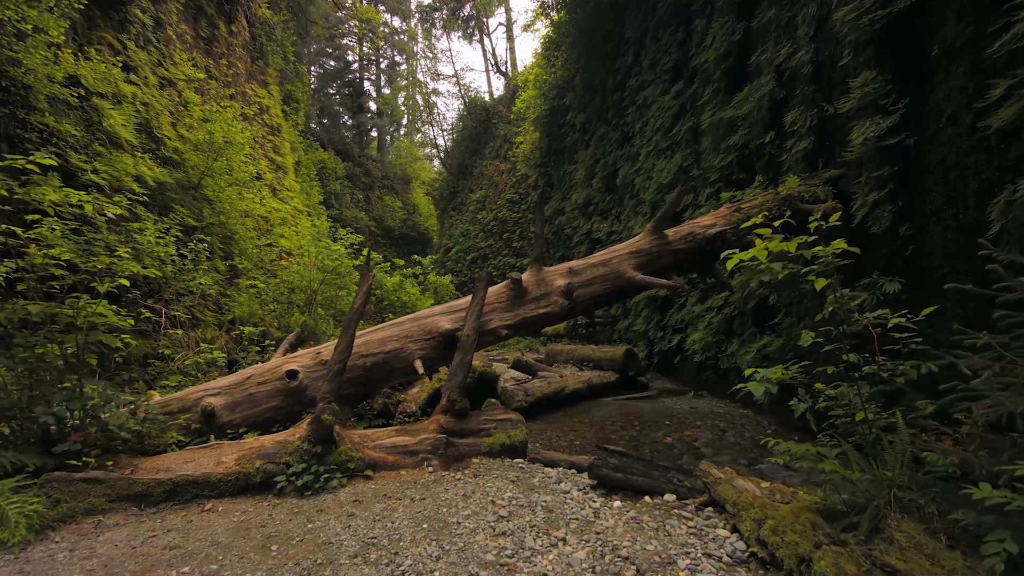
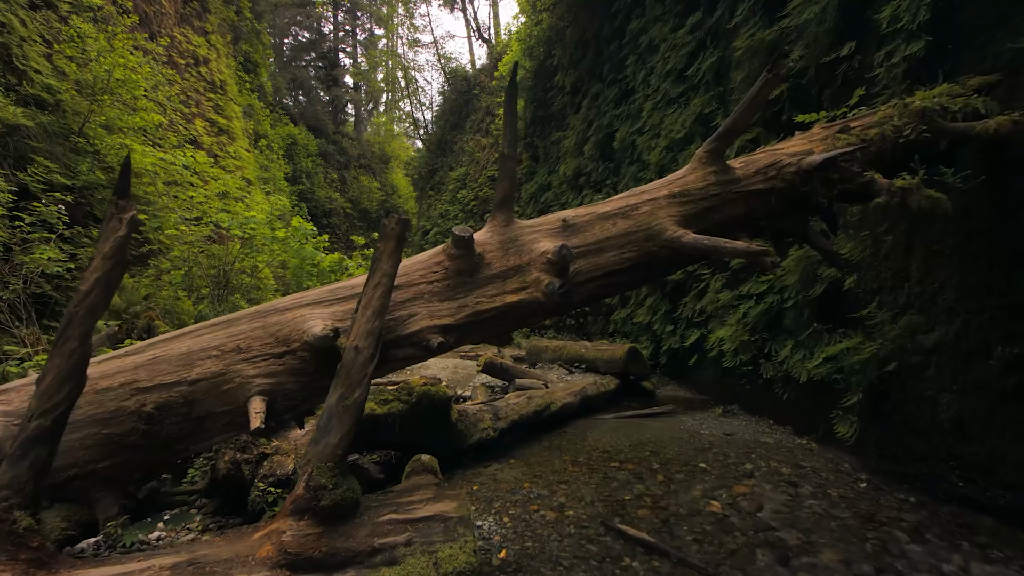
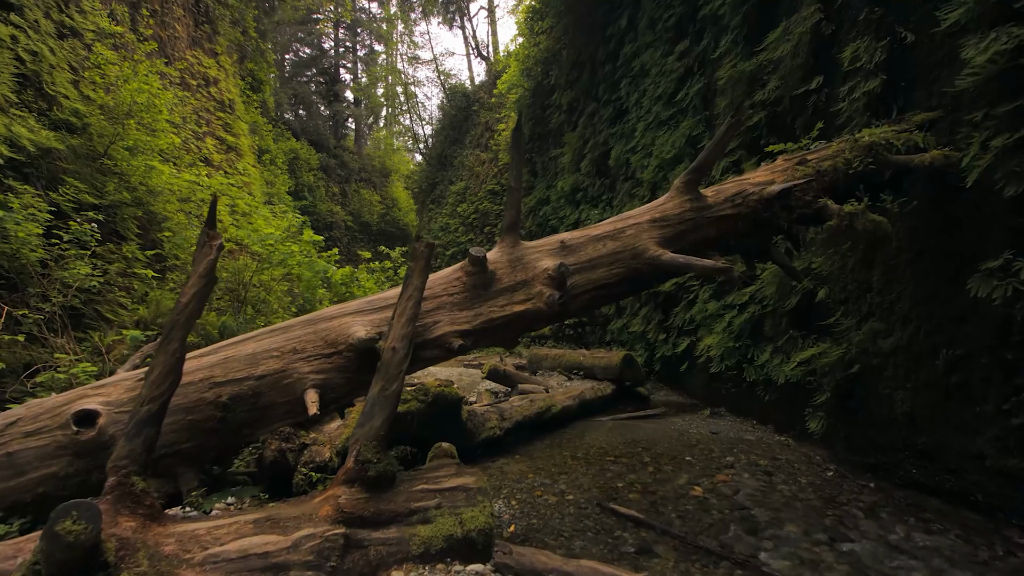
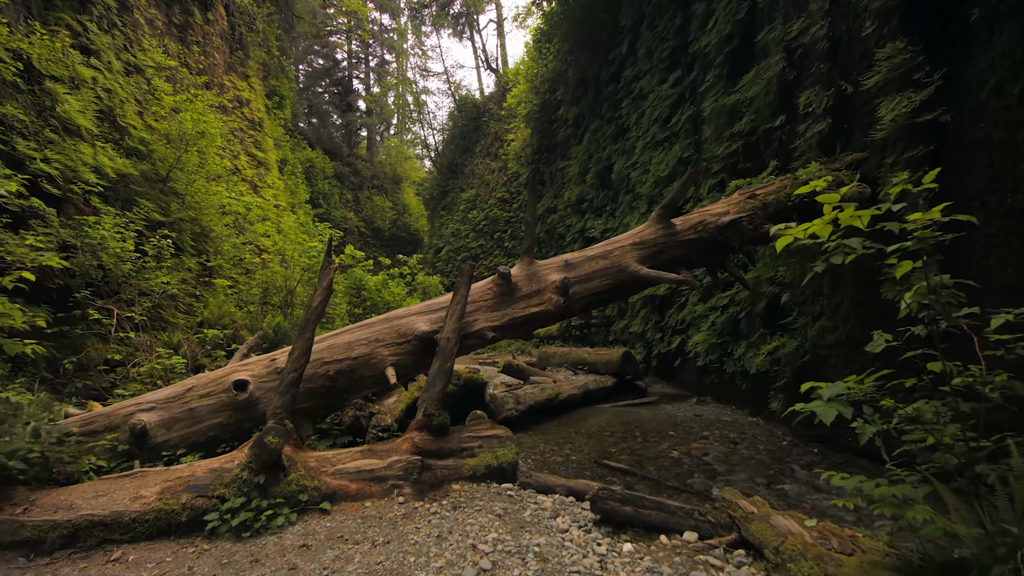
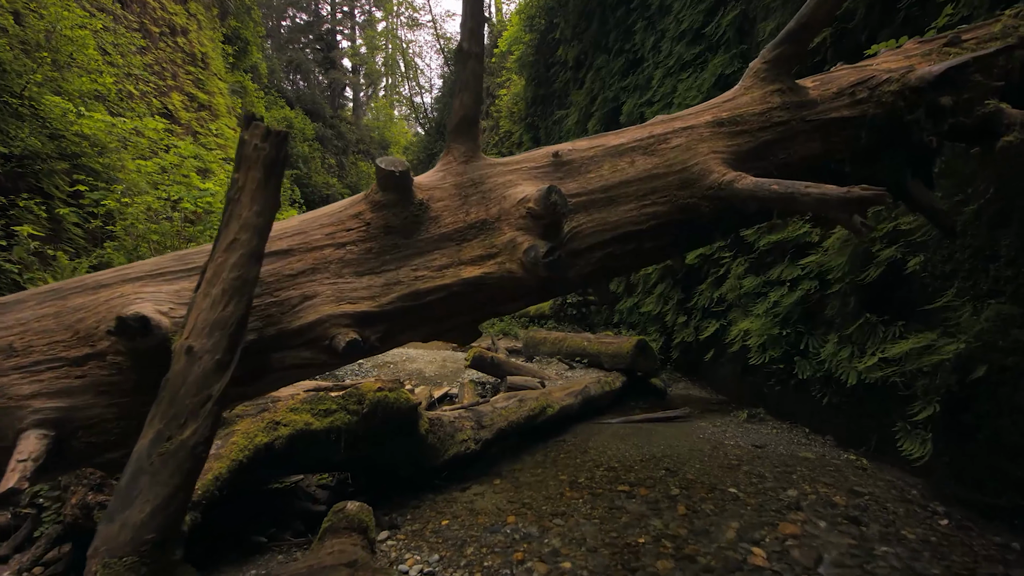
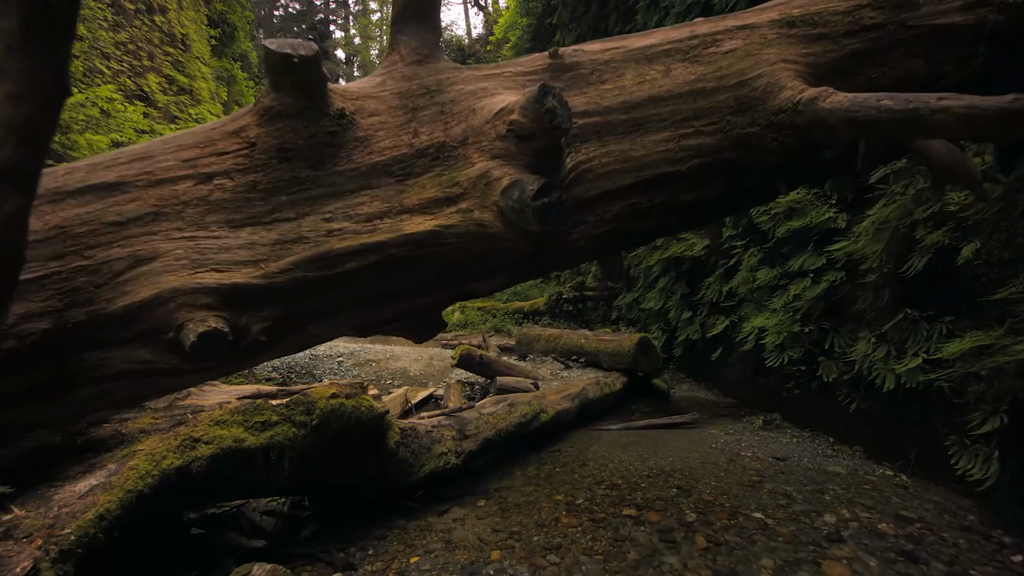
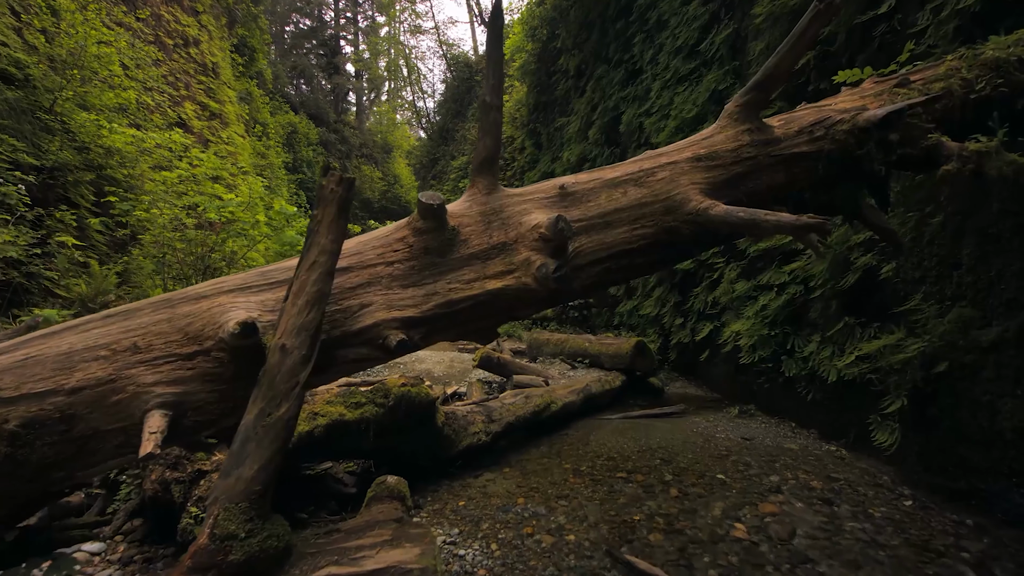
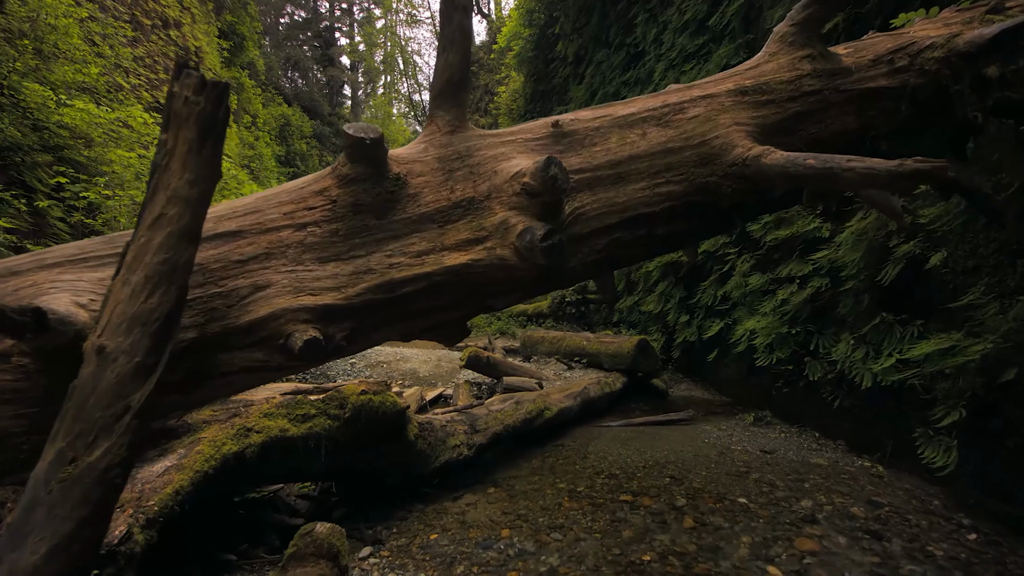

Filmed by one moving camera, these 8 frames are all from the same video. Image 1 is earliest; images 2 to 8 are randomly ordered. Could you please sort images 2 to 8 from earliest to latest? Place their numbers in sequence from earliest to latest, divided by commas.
4, 3, 2, 7, 5, 8, 6
